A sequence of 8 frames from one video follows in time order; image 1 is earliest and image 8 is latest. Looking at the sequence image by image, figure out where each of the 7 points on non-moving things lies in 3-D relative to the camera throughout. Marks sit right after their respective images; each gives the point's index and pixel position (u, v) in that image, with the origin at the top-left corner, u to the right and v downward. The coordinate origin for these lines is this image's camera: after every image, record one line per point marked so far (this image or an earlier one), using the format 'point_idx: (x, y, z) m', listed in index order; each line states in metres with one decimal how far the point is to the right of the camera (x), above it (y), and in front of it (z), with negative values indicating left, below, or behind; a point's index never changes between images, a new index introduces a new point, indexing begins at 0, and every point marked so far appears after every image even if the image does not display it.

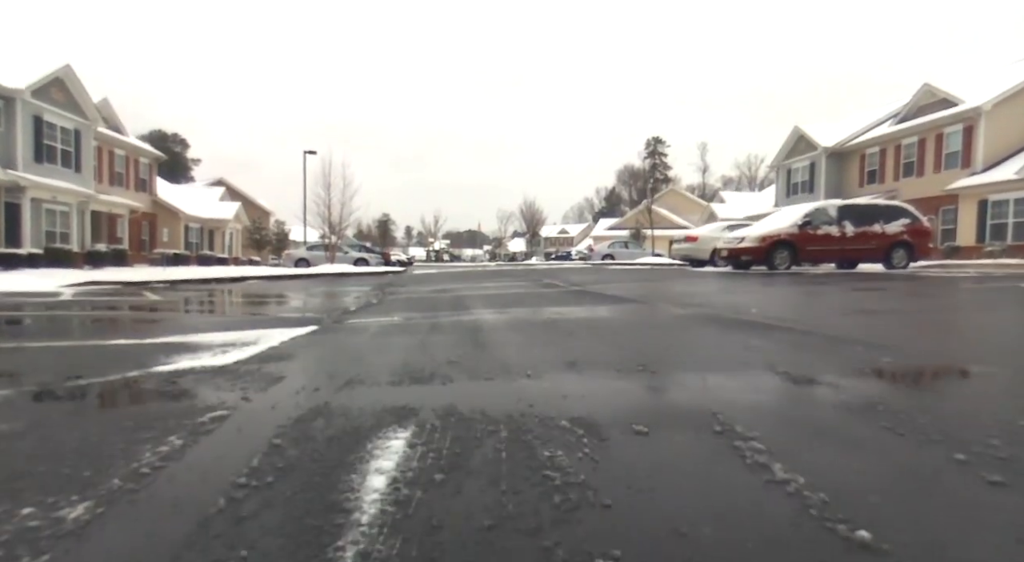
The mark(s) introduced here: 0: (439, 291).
0: (-1.4, -0.2, +10.3) m
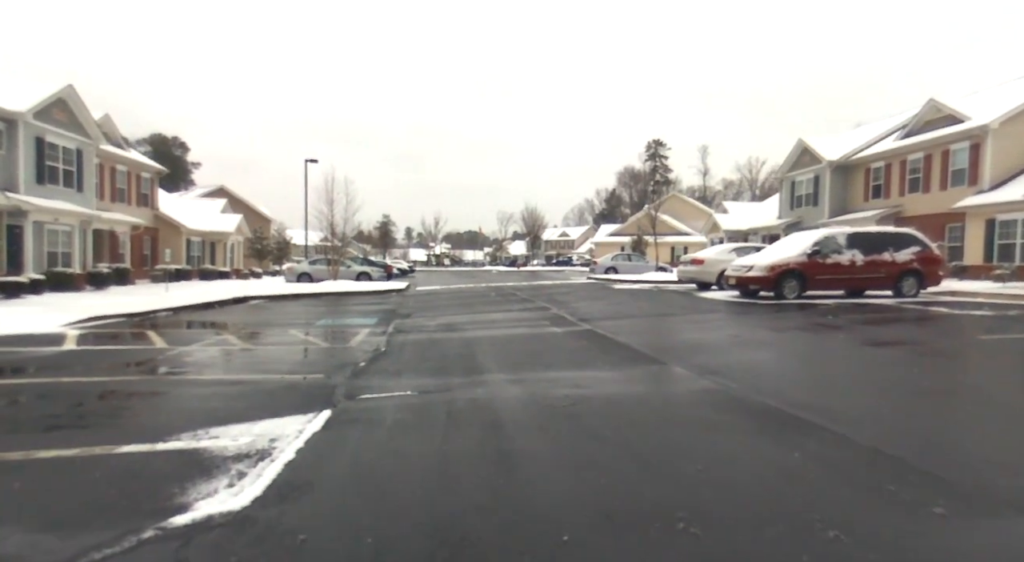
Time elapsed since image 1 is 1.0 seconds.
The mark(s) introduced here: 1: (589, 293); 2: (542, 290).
0: (-1.2, -0.9, +10.2) m
1: (+2.3, -0.4, +16.6) m
2: (+1.1, -0.4, +18.5) m
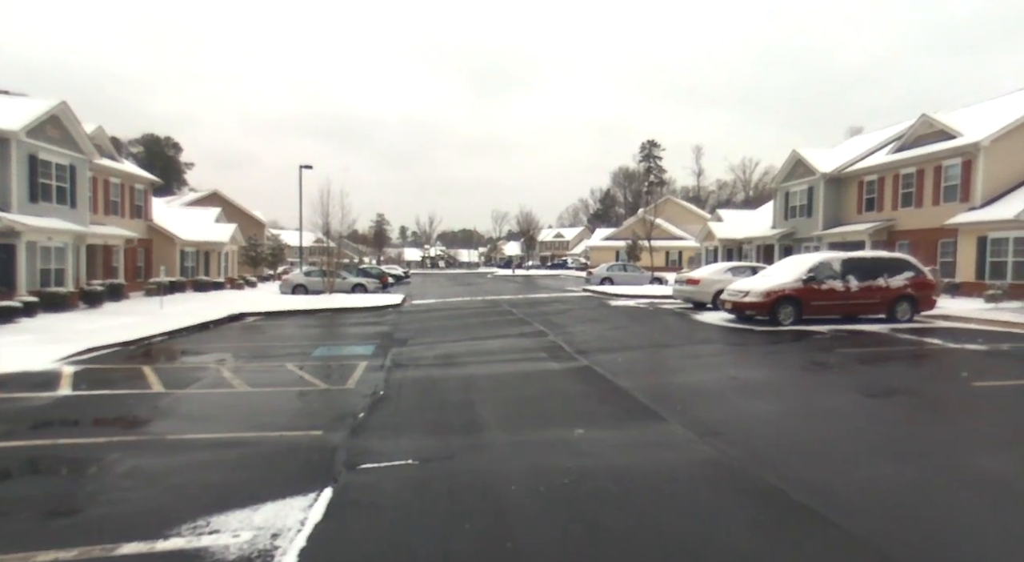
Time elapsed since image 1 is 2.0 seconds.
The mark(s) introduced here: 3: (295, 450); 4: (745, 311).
0: (-1.3, -1.5, +10.2) m
1: (+2.2, -1.0, +16.6) m
2: (+0.9, -0.9, +18.5) m
3: (-2.2, -1.7, +5.7) m
4: (+5.4, -0.7, +12.8) m
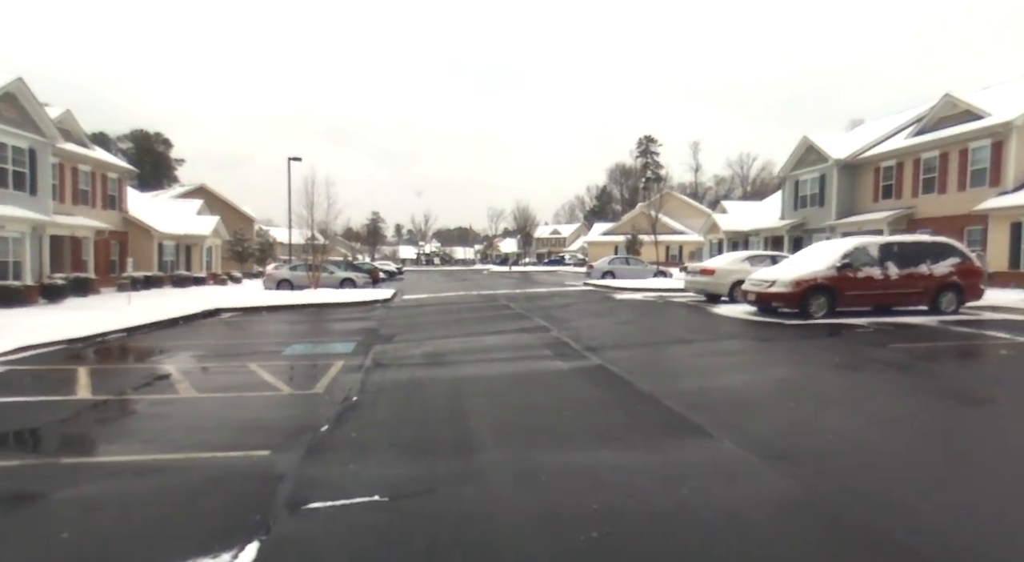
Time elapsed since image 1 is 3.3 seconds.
0: (-1.3, -1.3, +8.8) m
1: (+2.2, -0.7, +15.3) m
2: (+0.9, -0.7, +17.1) m
3: (-2.2, -1.5, +4.3) m
4: (+5.4, -0.5, +11.4) m
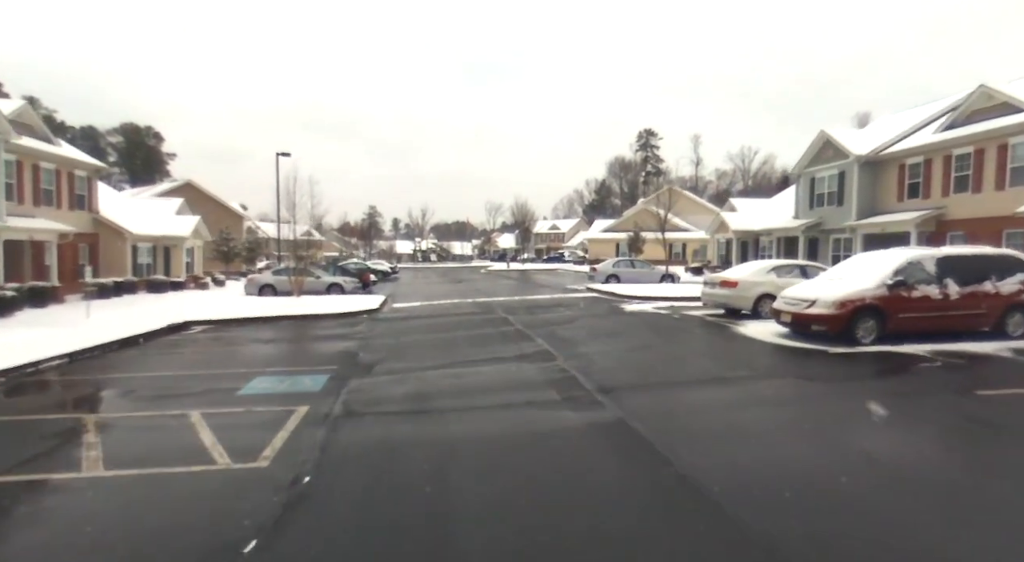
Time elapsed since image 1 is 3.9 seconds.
0: (-1.3, -1.7, +7.2) m
1: (+2.1, -1.0, +13.7) m
2: (+0.8, -1.0, +15.6) m
3: (-2.2, -2.0, +2.7) m
4: (+5.4, -0.8, +9.9) m
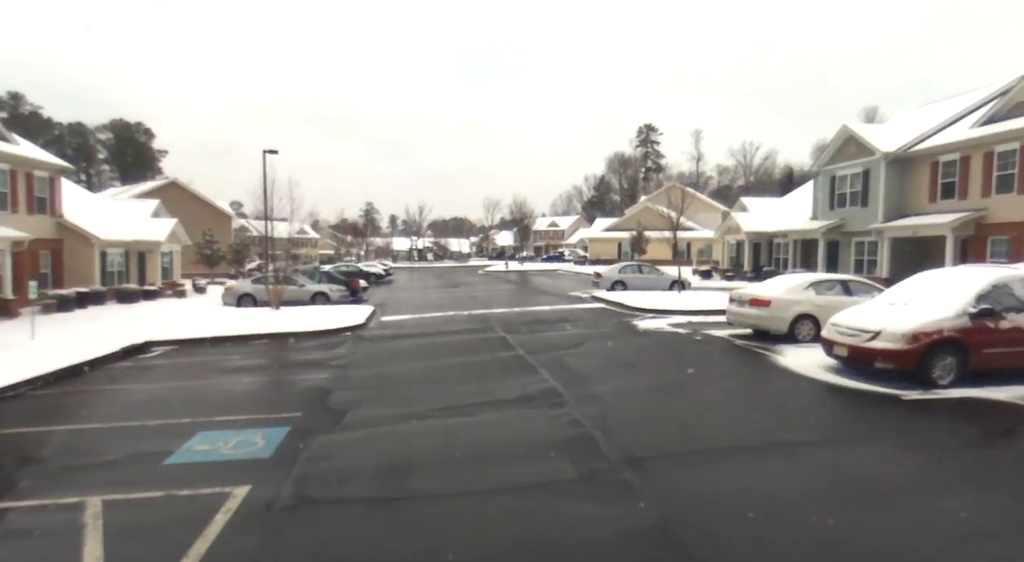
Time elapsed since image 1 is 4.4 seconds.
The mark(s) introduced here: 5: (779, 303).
0: (-1.3, -2.1, +5.5) m
1: (+2.1, -1.4, +12.0) m
2: (+0.8, -1.4, +13.8) m
3: (-2.2, -2.5, +1.0) m
4: (+5.4, -1.2, +8.2) m
5: (+5.6, -0.4, +11.4) m
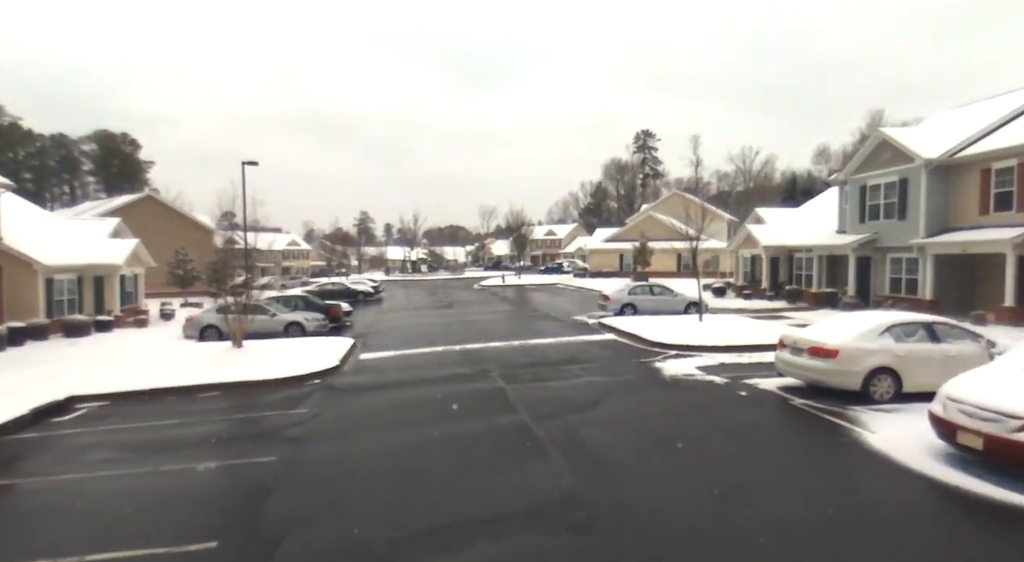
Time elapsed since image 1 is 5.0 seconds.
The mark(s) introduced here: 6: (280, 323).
0: (-1.2, -2.9, +3.0) m
1: (+2.1, -2.2, +9.5) m
2: (+0.8, -2.2, +11.4) m
3: (-2.1, -3.2, -1.5) m
4: (+5.4, -1.9, +5.8) m
5: (+5.6, -1.2, +9.0) m
6: (-8.4, -1.4, +19.9) m
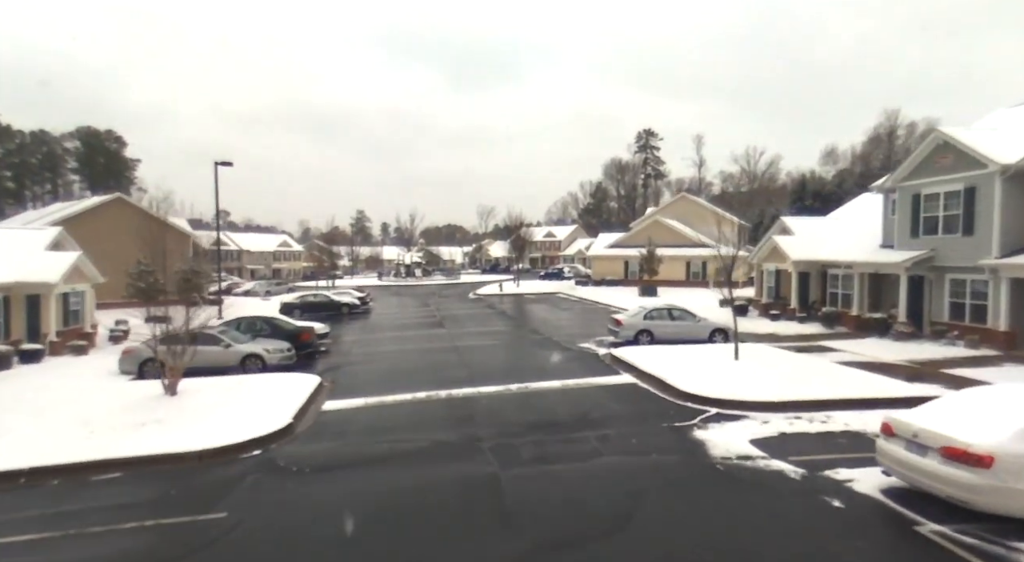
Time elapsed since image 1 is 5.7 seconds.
0: (-1.2, -3.7, 0.0) m
1: (+2.1, -3.0, +6.5) m
2: (+0.8, -3.0, +8.4) m
3: (-2.1, -4.0, -4.5) m
4: (+5.4, -2.7, +2.8) m
5: (+5.5, -2.0, +6.0) m
6: (-8.5, -2.2, +16.8) m
